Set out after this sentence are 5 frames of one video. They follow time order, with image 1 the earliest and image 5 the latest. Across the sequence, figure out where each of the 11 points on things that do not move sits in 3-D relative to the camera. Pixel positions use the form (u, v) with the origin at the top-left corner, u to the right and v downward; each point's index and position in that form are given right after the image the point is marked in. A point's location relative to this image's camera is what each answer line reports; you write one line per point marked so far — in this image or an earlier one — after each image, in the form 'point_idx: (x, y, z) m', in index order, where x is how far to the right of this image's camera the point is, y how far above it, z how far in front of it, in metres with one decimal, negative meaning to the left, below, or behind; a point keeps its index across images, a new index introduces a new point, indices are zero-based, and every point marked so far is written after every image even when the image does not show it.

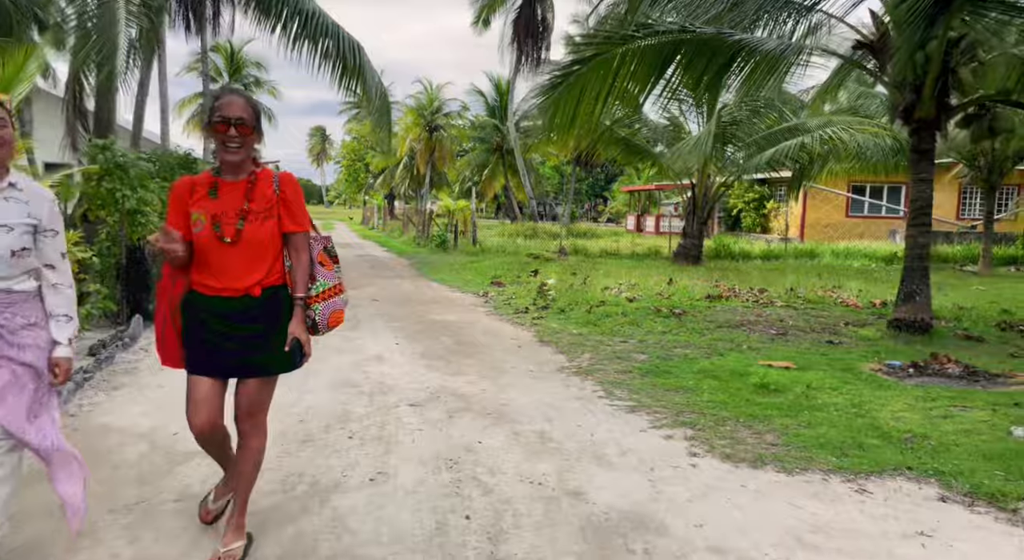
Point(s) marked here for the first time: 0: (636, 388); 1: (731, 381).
0: (+1.0, -0.8, +5.3) m
1: (+1.7, -0.8, +5.3) m
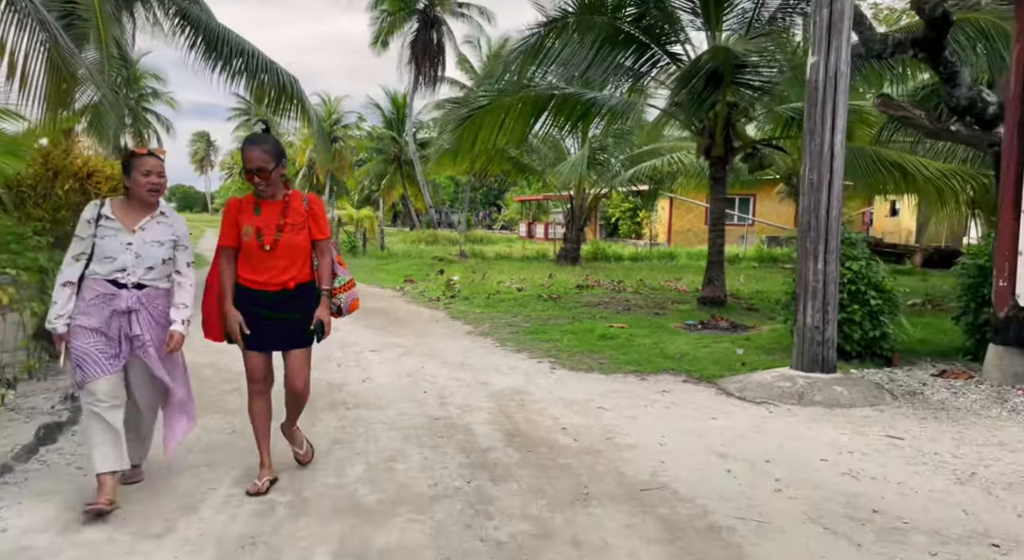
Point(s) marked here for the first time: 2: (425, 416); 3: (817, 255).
0: (+0.1, -0.7, +7.8) m
1: (+0.8, -0.6, +8.0) m
2: (-0.6, -0.9, +4.7) m
3: (+2.4, +0.2, +5.5) m
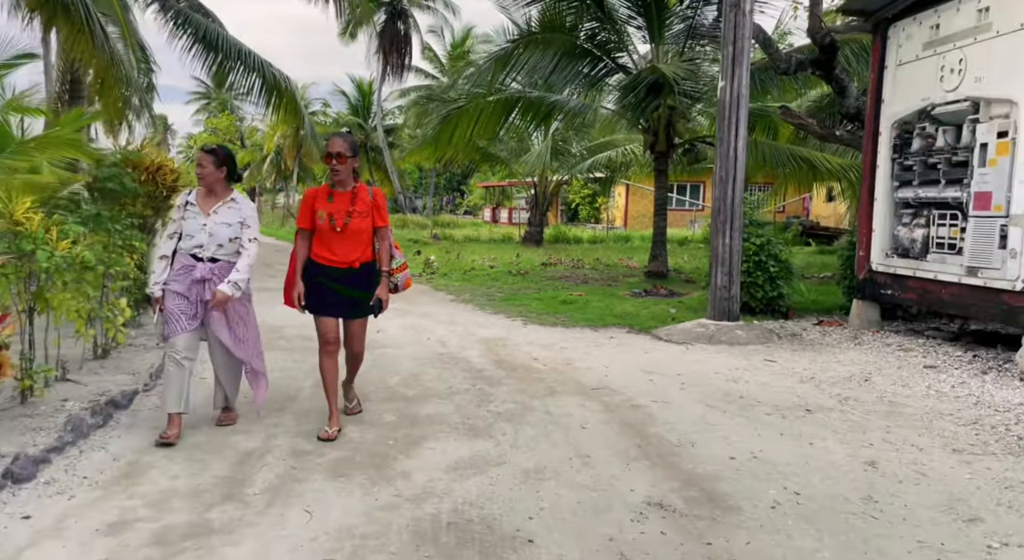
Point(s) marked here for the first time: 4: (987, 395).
0: (-0.2, -0.4, +9.4) m
1: (+0.5, -0.3, +9.7) m
2: (-0.7, -0.7, +6.3) m
3: (+2.2, +0.5, +7.2) m
4: (+3.2, -0.8, +4.6) m
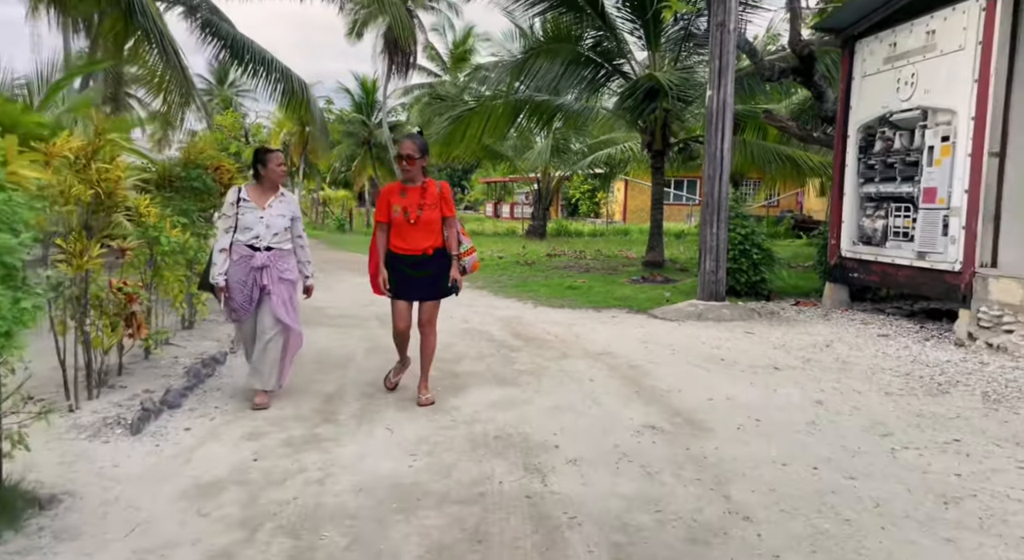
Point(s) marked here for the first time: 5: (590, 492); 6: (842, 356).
0: (-0.1, -0.2, +10.4) m
1: (+0.7, -0.1, +10.7) m
2: (-0.6, -0.5, +7.3) m
3: (+2.4, +0.7, +8.2) m
4: (+3.4, -0.6, +5.6) m
5: (+0.4, -1.0, +3.1) m
6: (+2.8, -0.6, +5.8) m
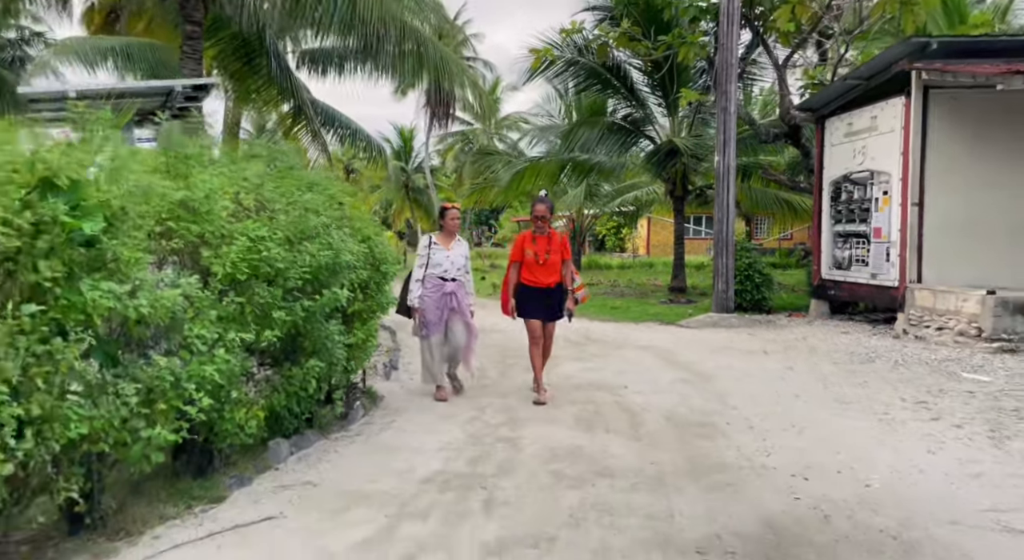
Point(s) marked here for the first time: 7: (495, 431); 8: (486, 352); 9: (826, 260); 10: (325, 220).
0: (+0.9, -0.6, +13.1) m
1: (+1.7, -0.5, +13.3) m
2: (+0.3, -0.8, +9.9) m
3: (+3.3, +0.4, +10.8) m
4: (+4.2, -0.8, +8.2) m
5: (+1.1, -1.0, +5.7) m
6: (+3.7, -0.8, +8.4) m
7: (-0.1, -1.0, +4.8) m
8: (-0.3, -0.9, +8.2) m
9: (+4.8, +0.3, +10.5) m
10: (-1.1, +0.4, +4.1) m
